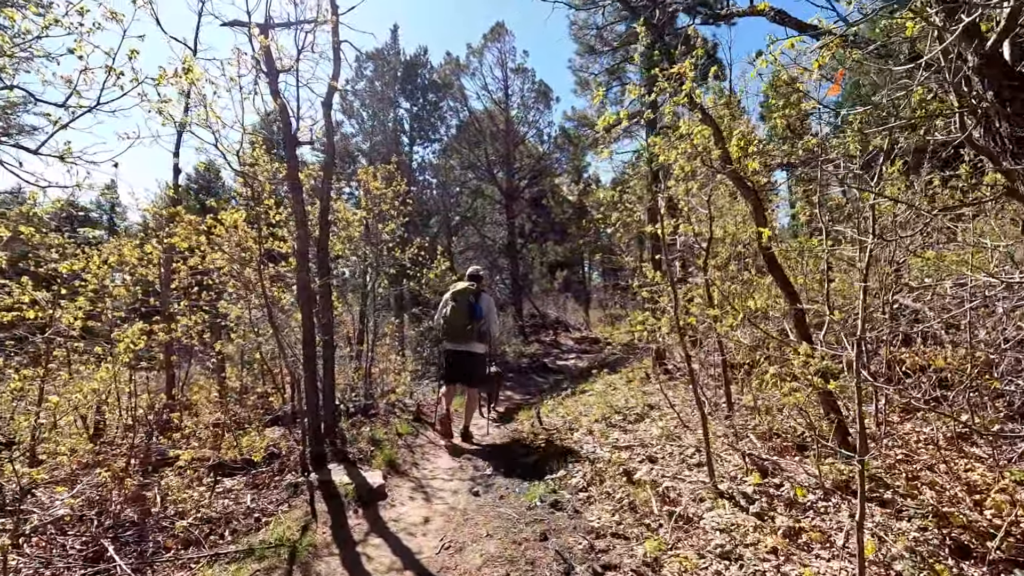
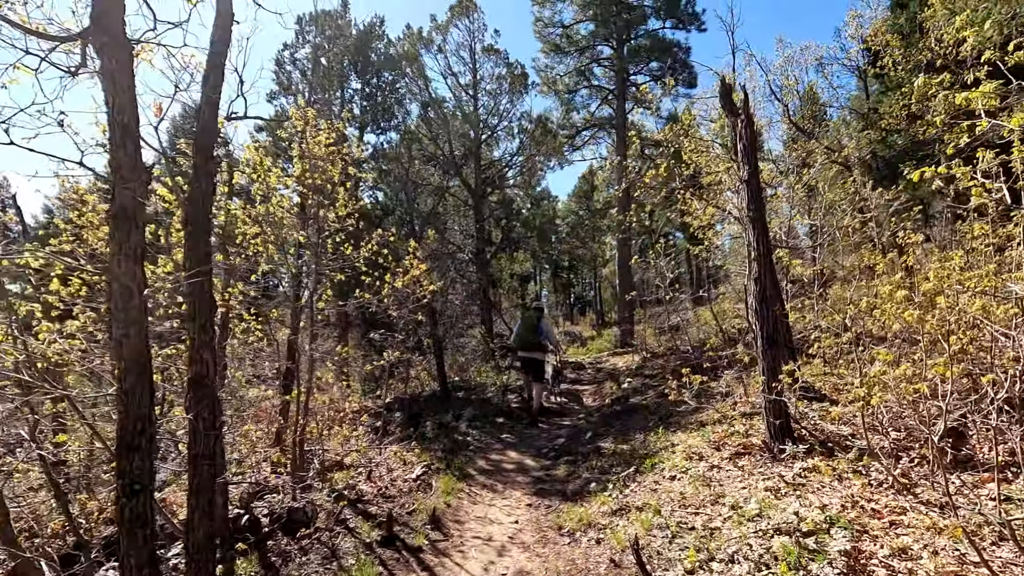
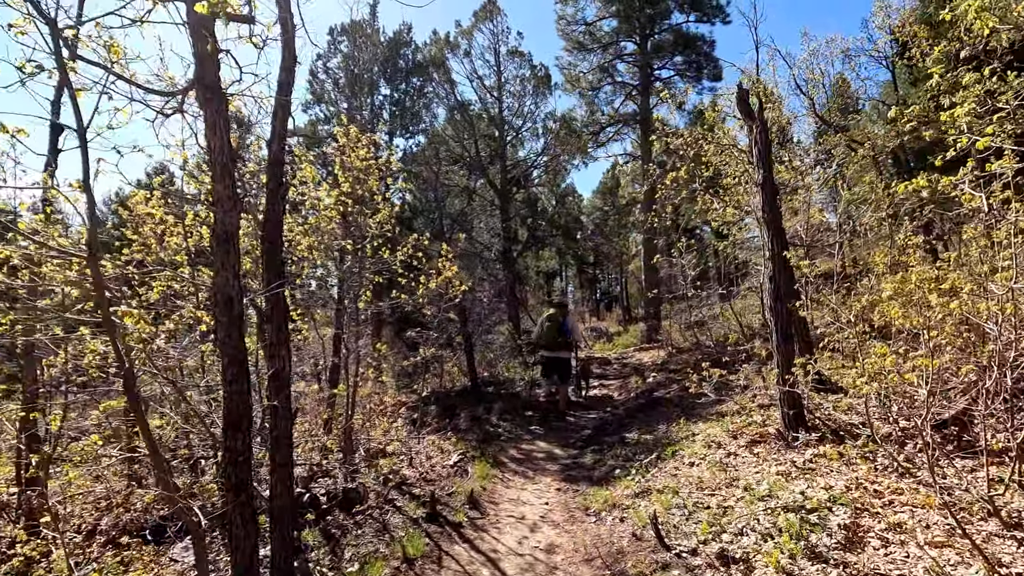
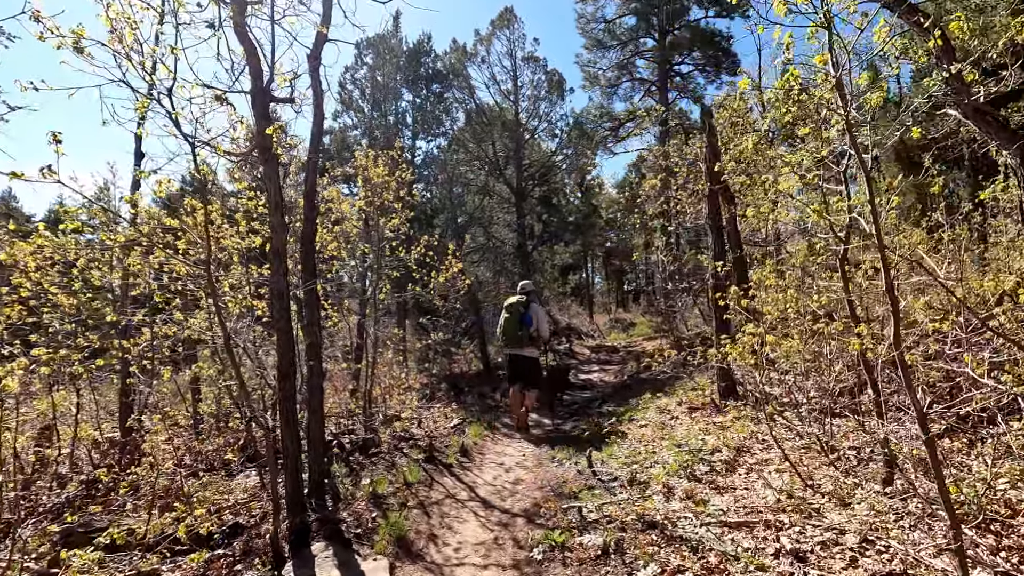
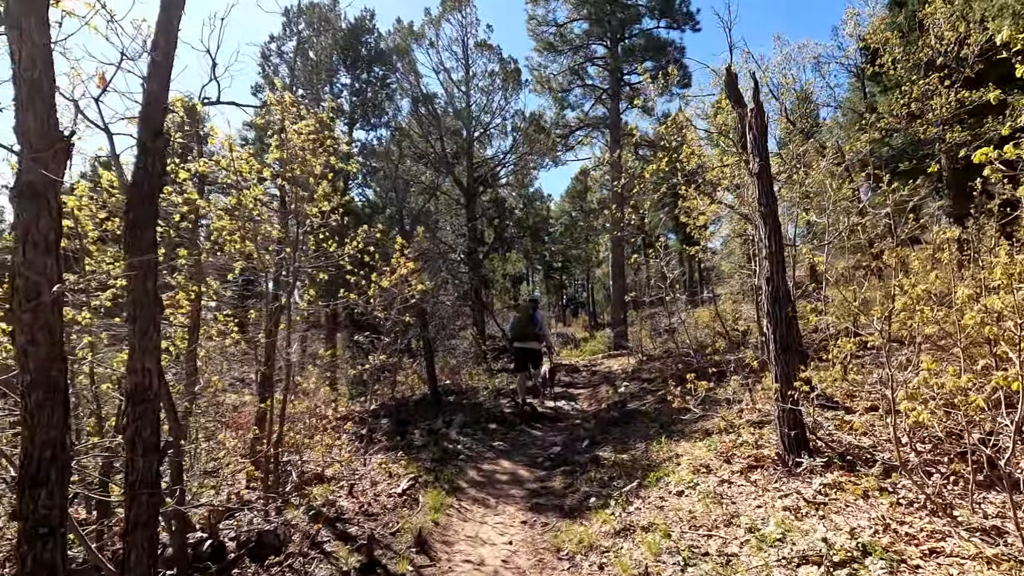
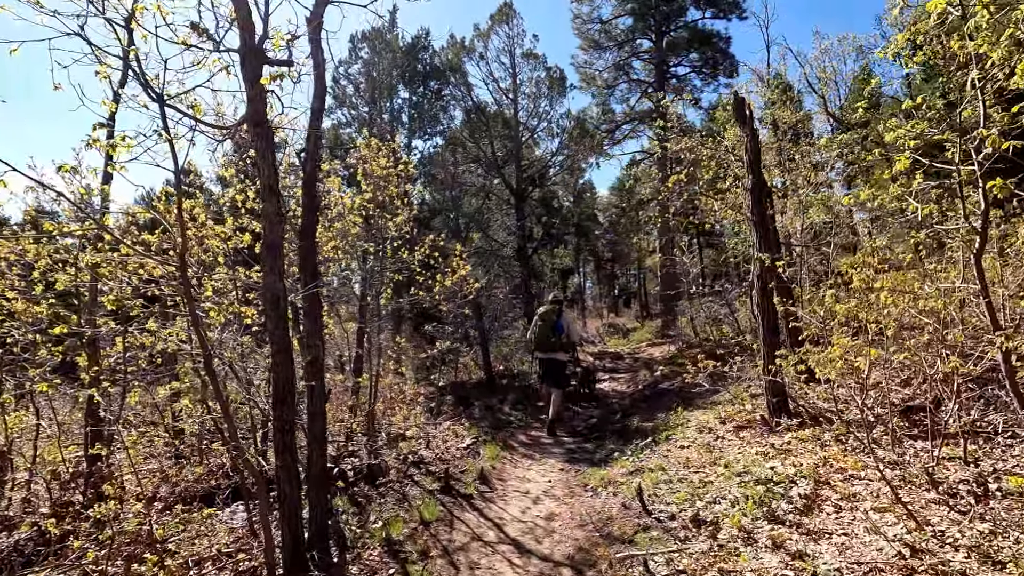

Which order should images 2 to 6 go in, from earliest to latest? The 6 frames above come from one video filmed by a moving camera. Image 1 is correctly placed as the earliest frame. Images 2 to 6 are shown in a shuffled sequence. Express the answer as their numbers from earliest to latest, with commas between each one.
4, 6, 3, 2, 5
